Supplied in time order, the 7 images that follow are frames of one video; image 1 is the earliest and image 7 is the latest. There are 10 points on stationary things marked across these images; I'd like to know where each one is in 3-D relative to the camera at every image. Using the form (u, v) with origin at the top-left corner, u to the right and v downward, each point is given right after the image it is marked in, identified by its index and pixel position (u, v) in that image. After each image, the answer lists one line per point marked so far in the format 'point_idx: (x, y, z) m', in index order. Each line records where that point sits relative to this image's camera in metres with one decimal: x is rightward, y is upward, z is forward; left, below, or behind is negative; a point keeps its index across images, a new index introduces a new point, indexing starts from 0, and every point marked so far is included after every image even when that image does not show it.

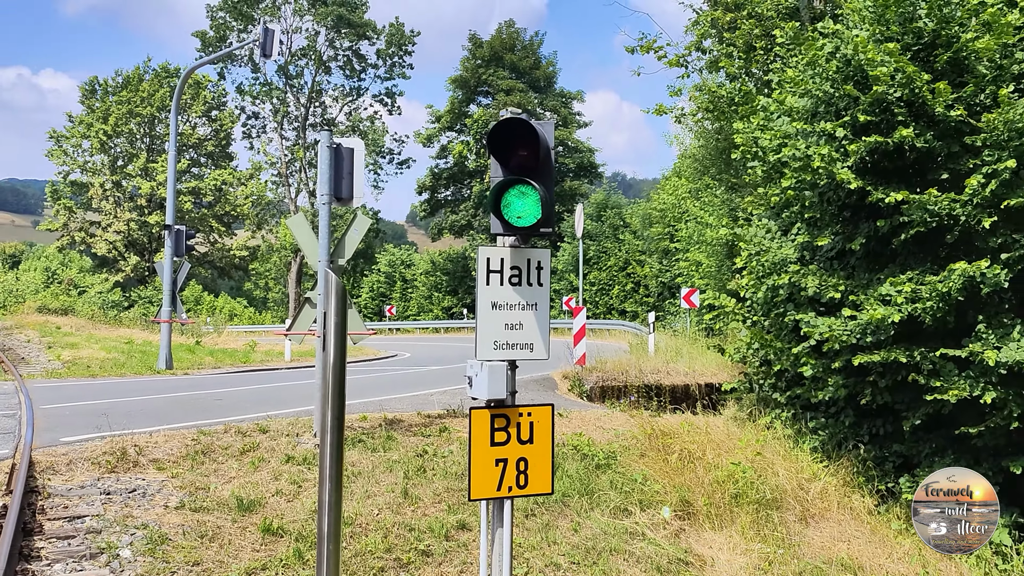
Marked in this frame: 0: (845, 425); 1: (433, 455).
0: (+3.8, -1.6, +9.1) m
1: (-0.9, -1.2, +7.2) m
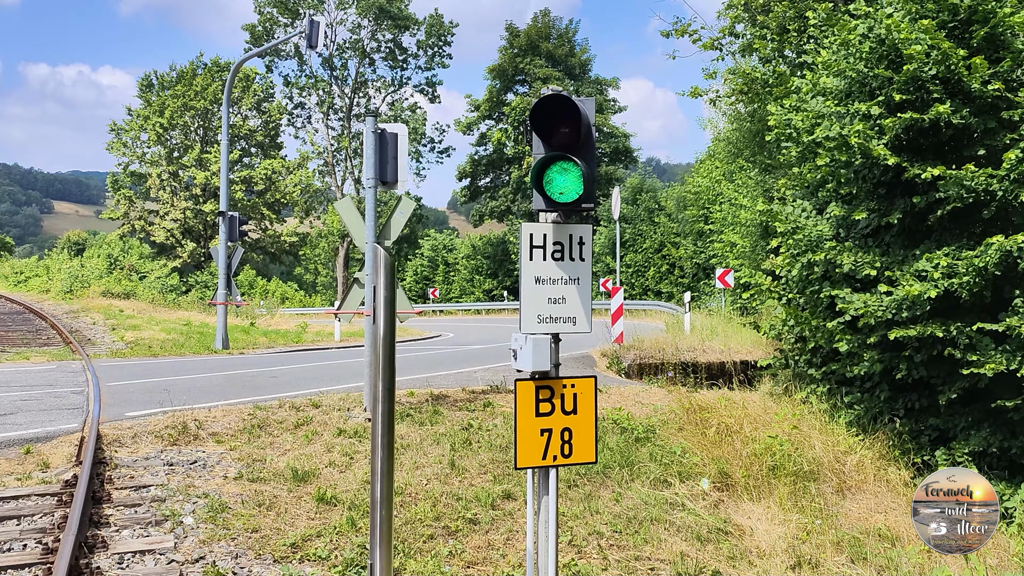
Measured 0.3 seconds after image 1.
0: (+4.3, -1.3, +9.2) m
1: (-0.5, -1.1, +7.6) m
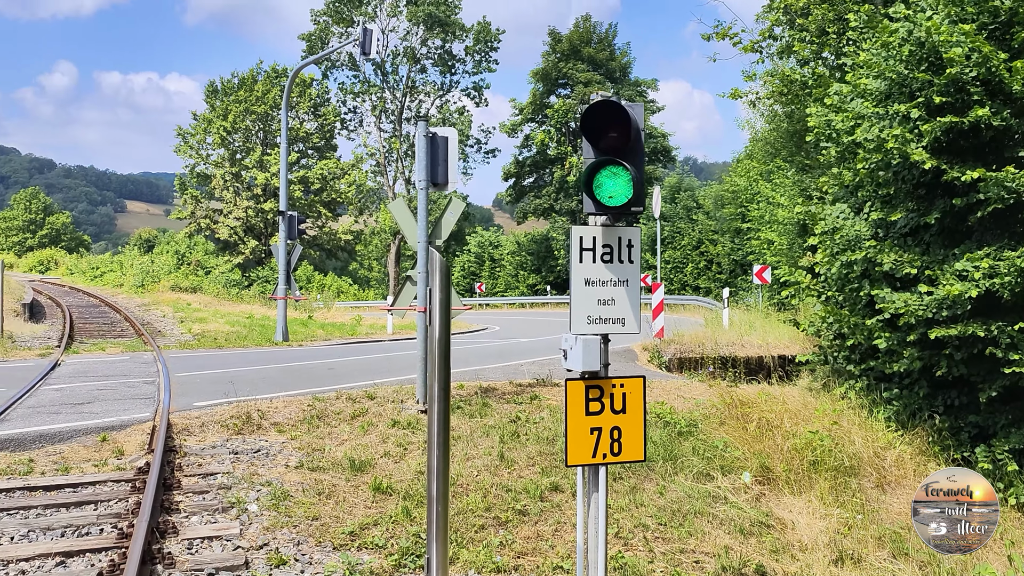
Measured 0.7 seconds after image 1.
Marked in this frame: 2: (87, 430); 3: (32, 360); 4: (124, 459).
0: (+4.8, -1.3, +9.3) m
1: (-0.1, -1.1, +8.1) m
2: (-3.4, -1.2, +6.4) m
3: (-7.0, -1.1, +12.0) m
4: (-2.8, -1.2, +5.7) m
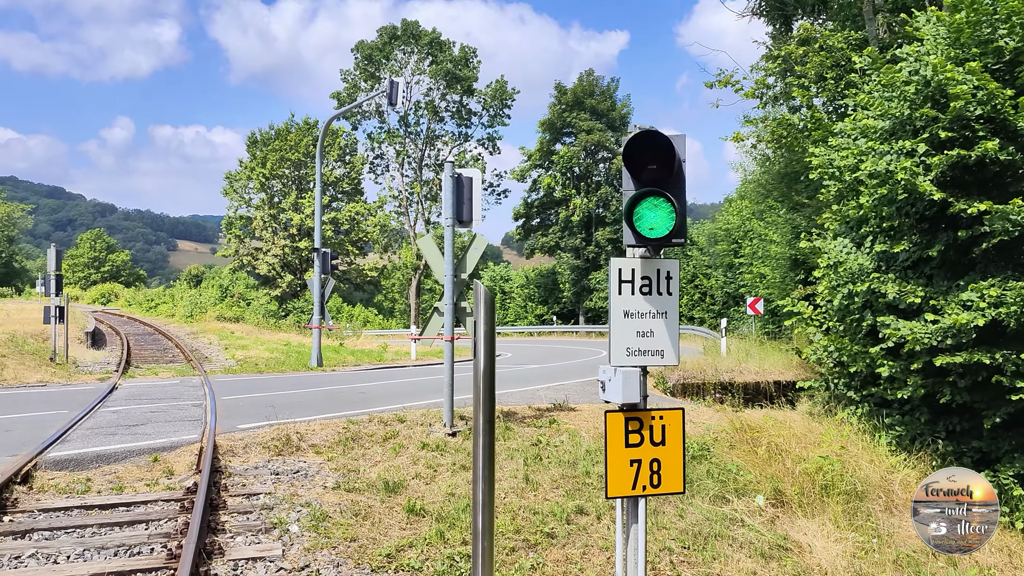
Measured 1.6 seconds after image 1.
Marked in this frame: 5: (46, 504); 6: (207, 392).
0: (+5.0, -1.6, +9.7) m
1: (+0.1, -1.4, +8.6) m
2: (-3.3, -1.4, +7.1) m
3: (-6.7, -1.6, +12.8) m
4: (-2.7, -1.5, +6.4) m
5: (-3.3, -1.5, +5.6) m
6: (-4.4, -1.5, +11.4) m
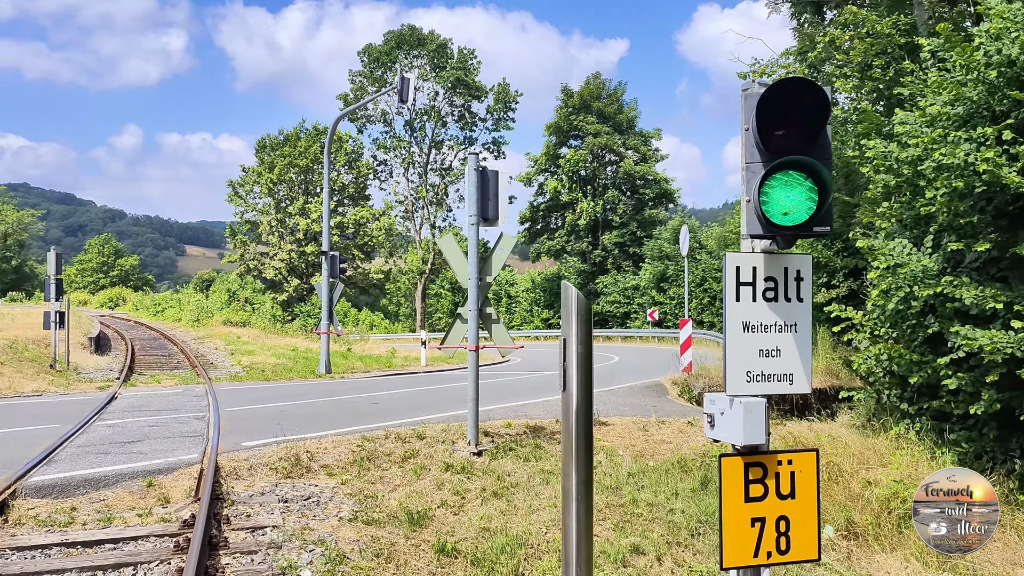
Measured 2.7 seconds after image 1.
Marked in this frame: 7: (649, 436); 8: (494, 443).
0: (+5.3, -1.7, +9.0) m
1: (+0.4, -1.4, +7.9) m
2: (-3.0, -1.5, +6.3) m
3: (-6.4, -1.6, +12.0) m
4: (-2.4, -1.5, +5.6) m
5: (-3.0, -1.5, +4.8) m
6: (-4.1, -1.5, +10.7) m
7: (+1.4, -1.5, +7.9) m
8: (-0.2, -1.4, +7.3) m
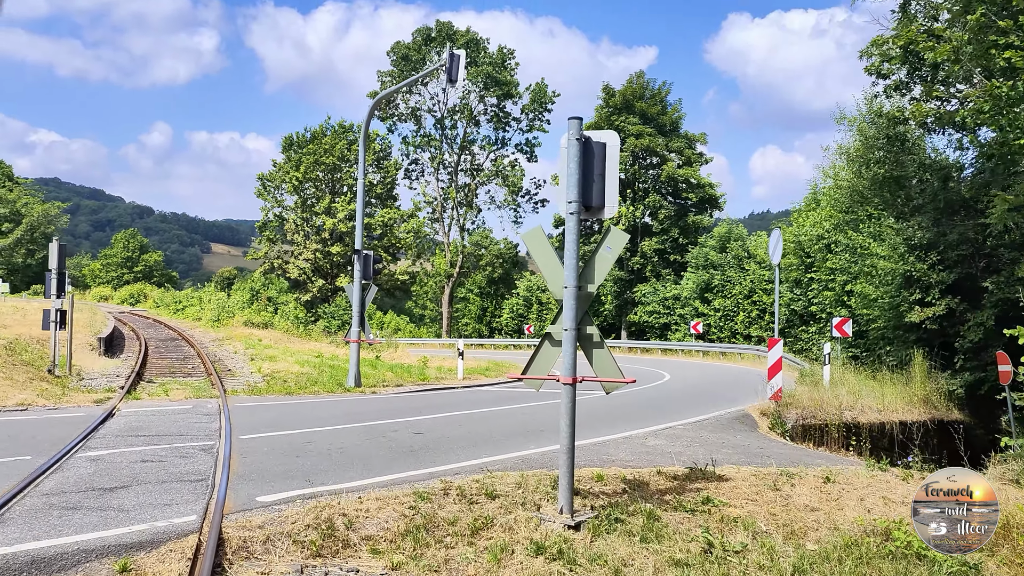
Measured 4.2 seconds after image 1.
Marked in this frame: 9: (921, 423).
0: (+6.0, -1.9, +7.0) m
1: (+1.1, -1.5, +6.0) m
2: (-2.4, -1.5, +4.6) m
3: (-5.6, -1.6, +10.4) m
4: (-1.8, -1.6, +3.8) m
5: (-2.3, -1.5, +3.1) m
6: (-3.3, -1.6, +8.9) m
7: (+2.1, -1.6, +6.0) m
8: (+0.6, -1.5, +5.4) m
9: (+6.4, -2.1, +12.5) m
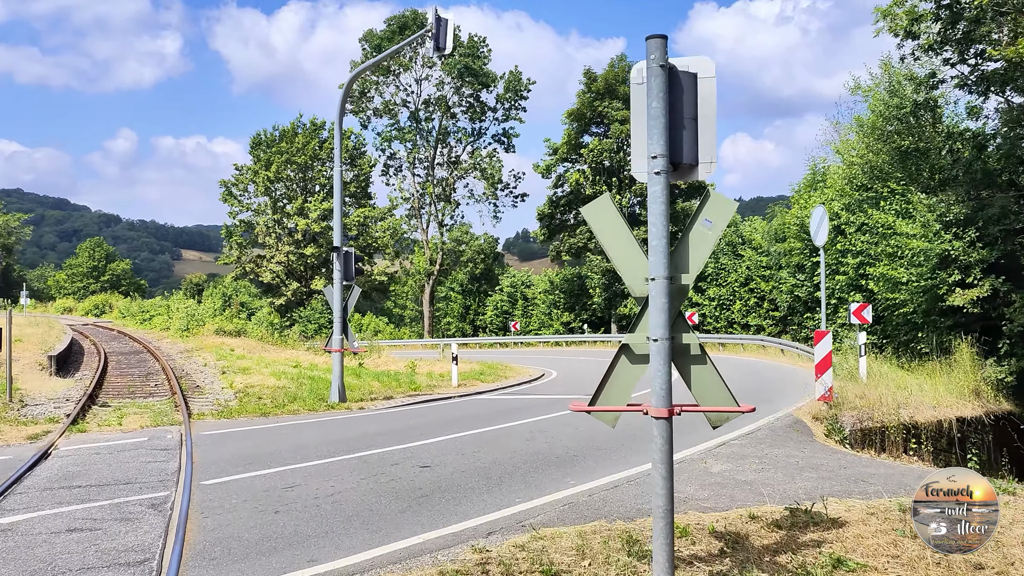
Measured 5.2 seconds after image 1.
0: (+6.3, -1.7, +5.6) m
1: (+1.4, -1.5, +4.5) m
2: (-2.0, -1.5, +2.9) m
3: (-5.4, -1.7, +8.6) m
4: (-1.4, -1.6, +2.2) m
5: (-1.9, -1.6, +1.4) m
6: (-3.1, -1.6, +7.2) m
7: (+2.4, -1.5, +4.5) m
8: (+0.9, -1.5, +3.9) m
9: (+6.6, -1.8, +11.1) m
